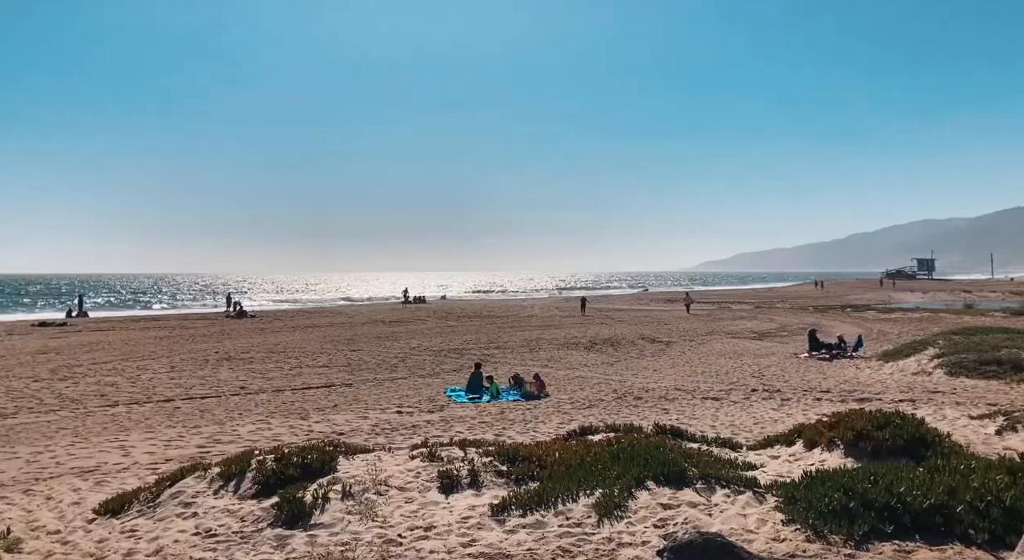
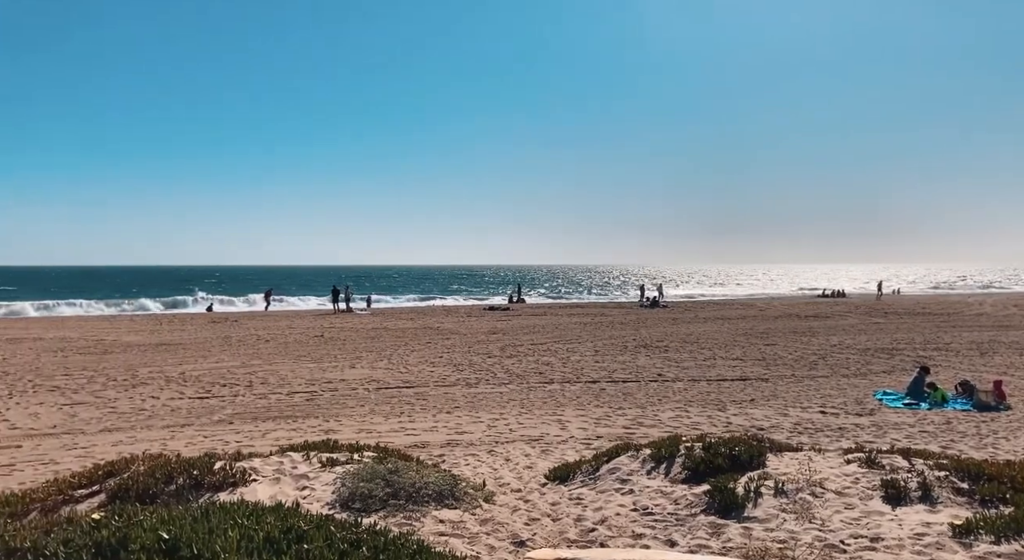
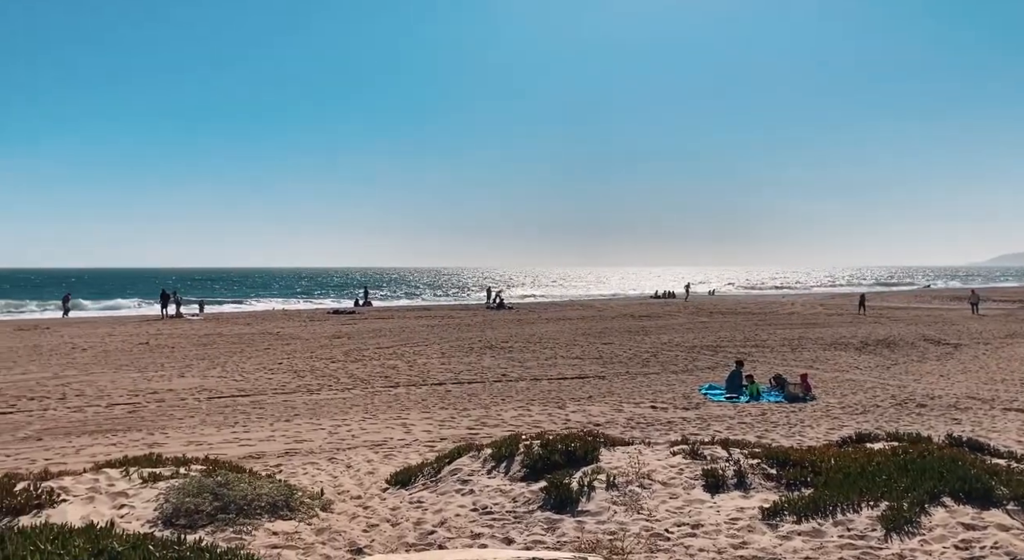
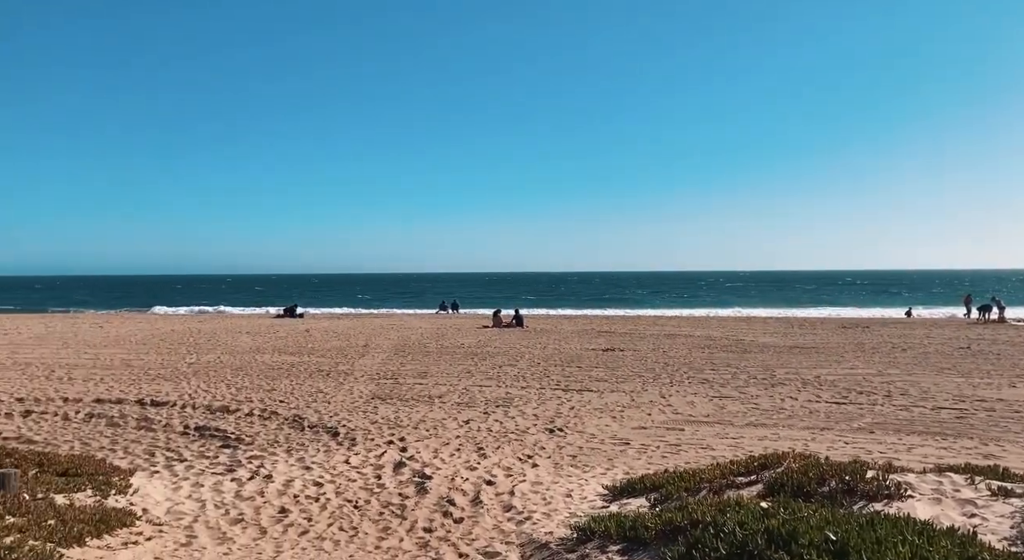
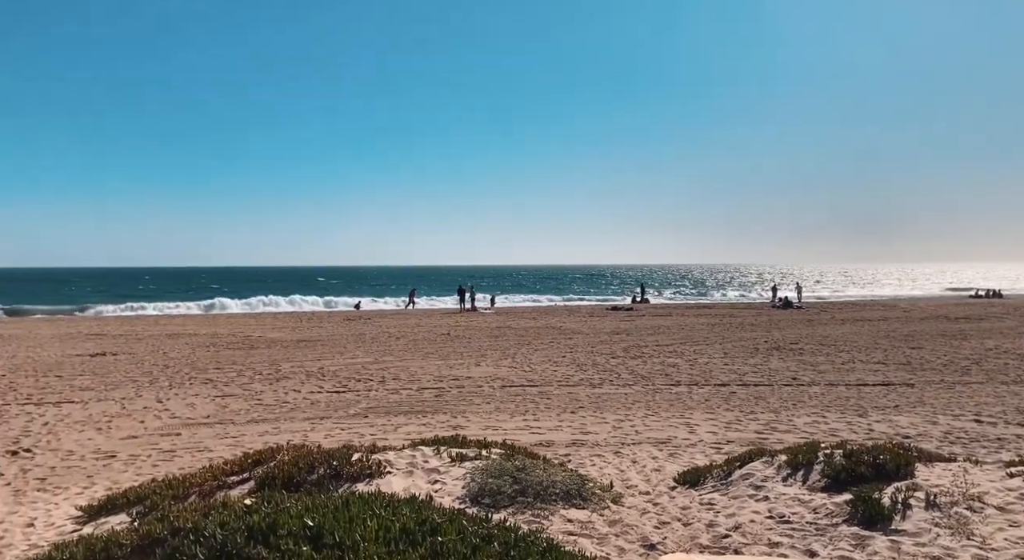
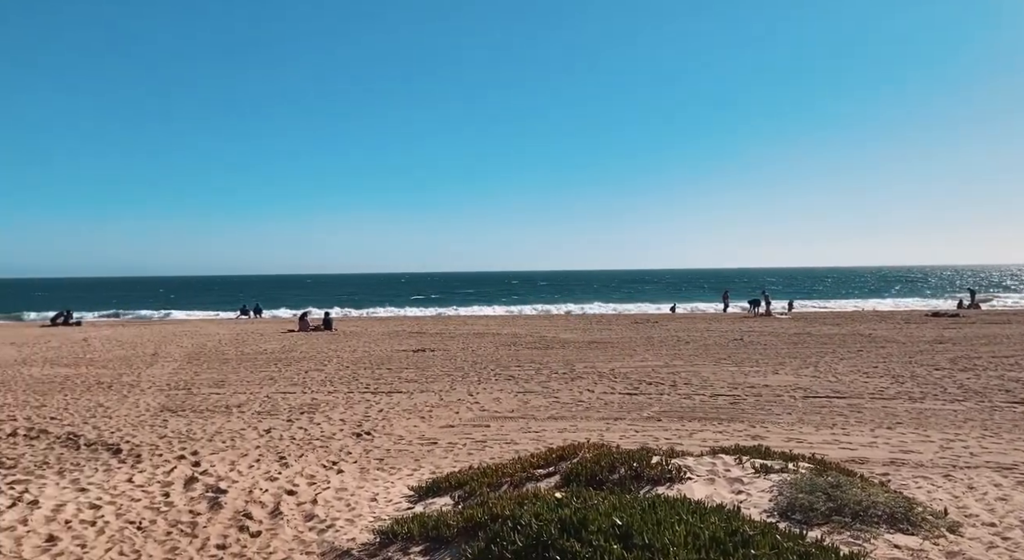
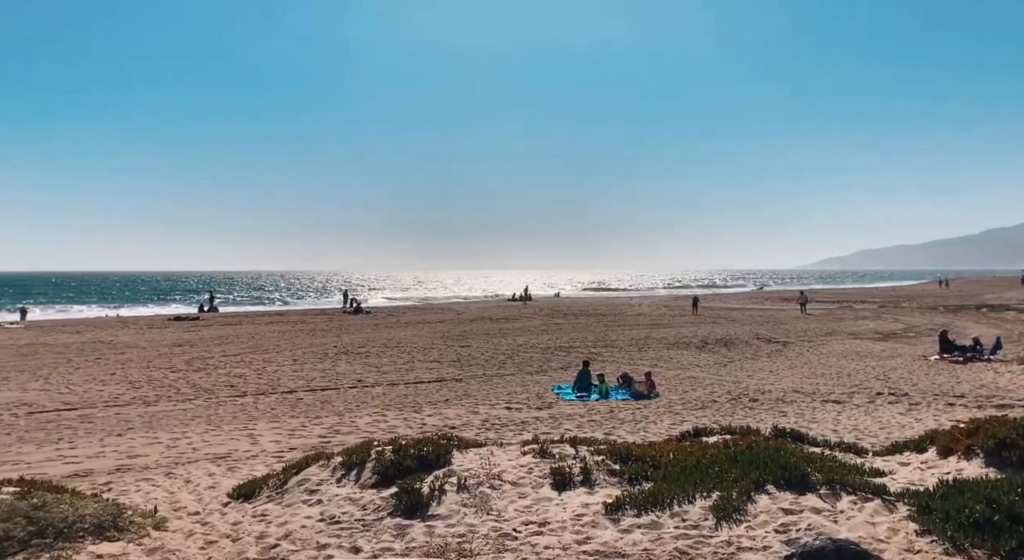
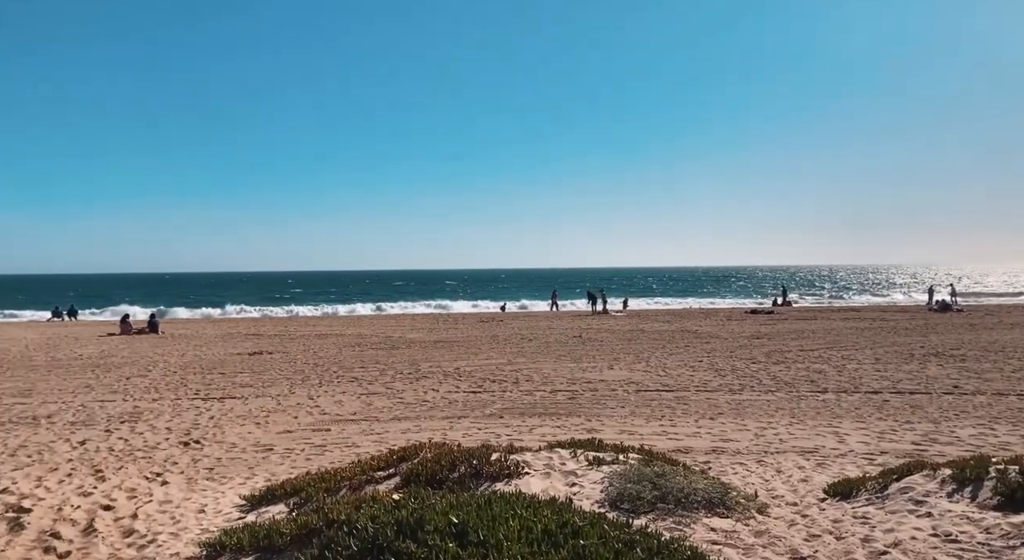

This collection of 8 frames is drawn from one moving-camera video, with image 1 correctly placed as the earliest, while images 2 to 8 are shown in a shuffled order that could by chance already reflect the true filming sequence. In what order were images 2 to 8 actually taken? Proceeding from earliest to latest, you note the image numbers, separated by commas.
7, 3, 2, 5, 8, 6, 4
